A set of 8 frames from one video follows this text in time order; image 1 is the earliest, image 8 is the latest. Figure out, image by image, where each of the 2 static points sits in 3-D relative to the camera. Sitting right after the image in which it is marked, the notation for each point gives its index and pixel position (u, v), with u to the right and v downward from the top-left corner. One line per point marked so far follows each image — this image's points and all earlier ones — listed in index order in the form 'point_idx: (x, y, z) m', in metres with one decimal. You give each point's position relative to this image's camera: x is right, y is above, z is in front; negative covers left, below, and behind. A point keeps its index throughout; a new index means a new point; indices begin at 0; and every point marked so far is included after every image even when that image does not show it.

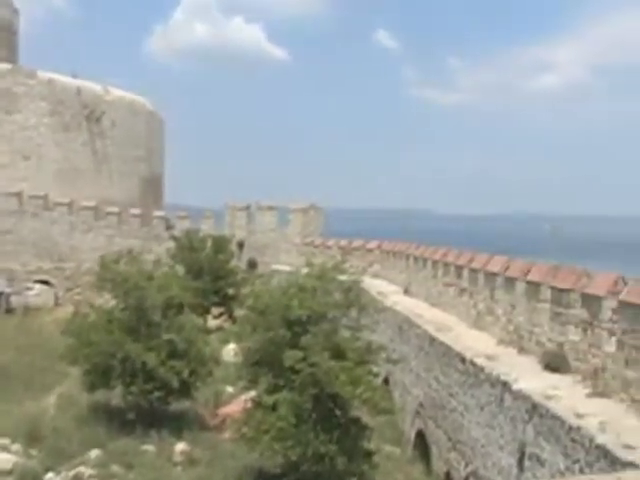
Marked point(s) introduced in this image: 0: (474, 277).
0: (+1.7, -0.4, +12.5) m
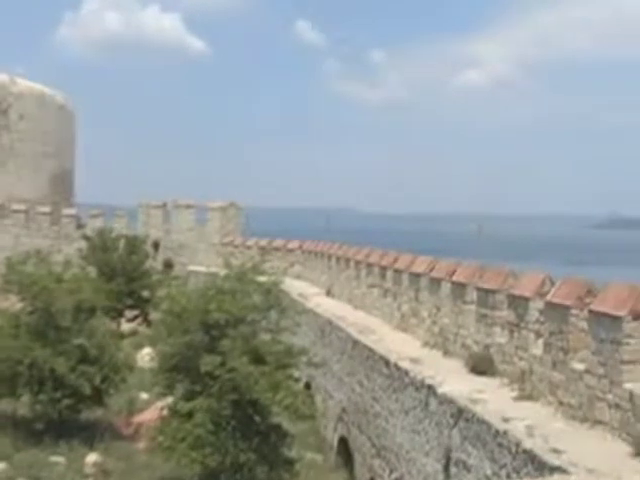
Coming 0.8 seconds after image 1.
0: (+0.8, -0.4, +12.3) m
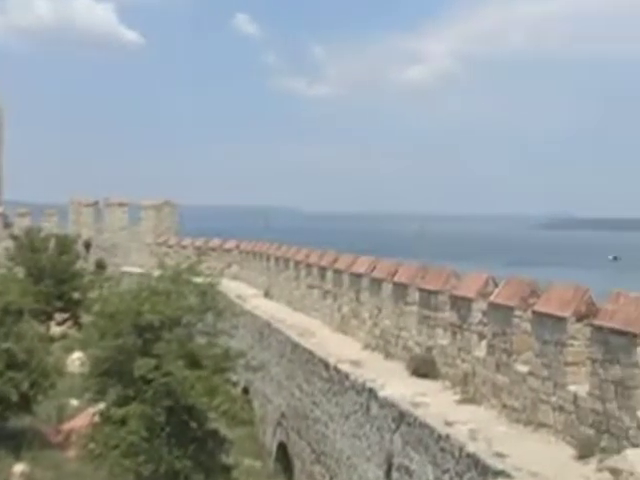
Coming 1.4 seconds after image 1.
0: (+0.2, -0.4, +12.1) m
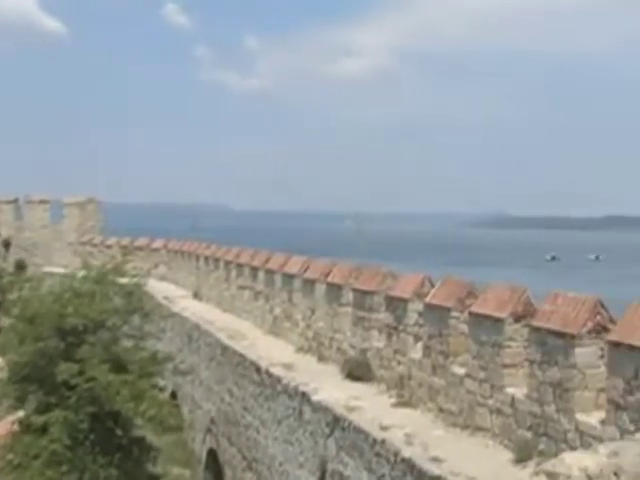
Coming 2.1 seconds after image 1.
0: (-0.5, -0.4, +11.8) m
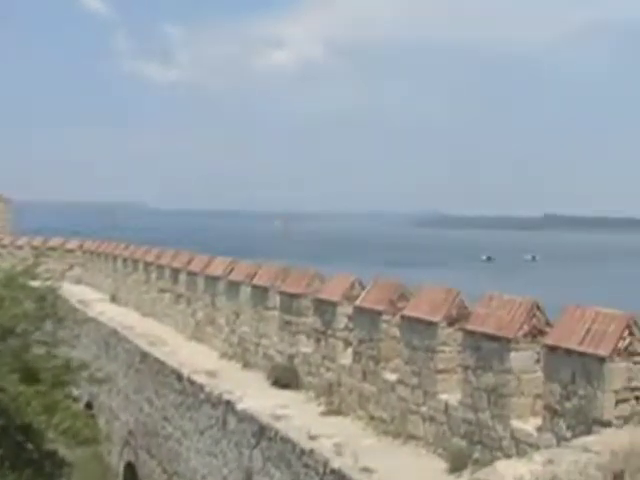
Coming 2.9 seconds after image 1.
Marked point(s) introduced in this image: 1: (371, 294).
0: (-1.3, -0.4, +11.4) m
1: (+0.4, -0.4, +8.1) m
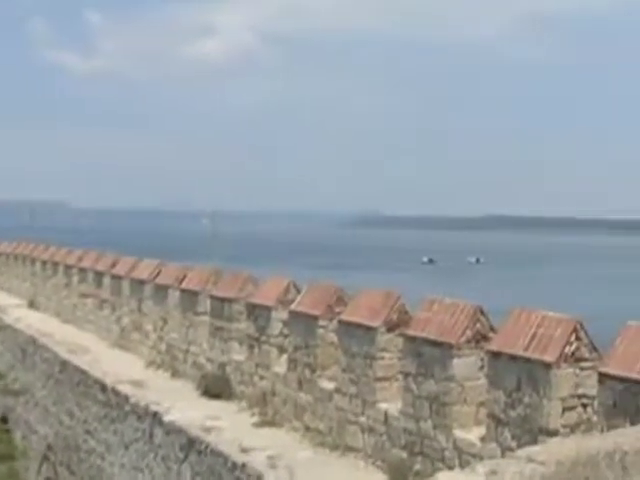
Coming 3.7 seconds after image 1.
0: (-1.9, -0.4, +10.9) m
1: (-0.1, -0.4, +7.7) m
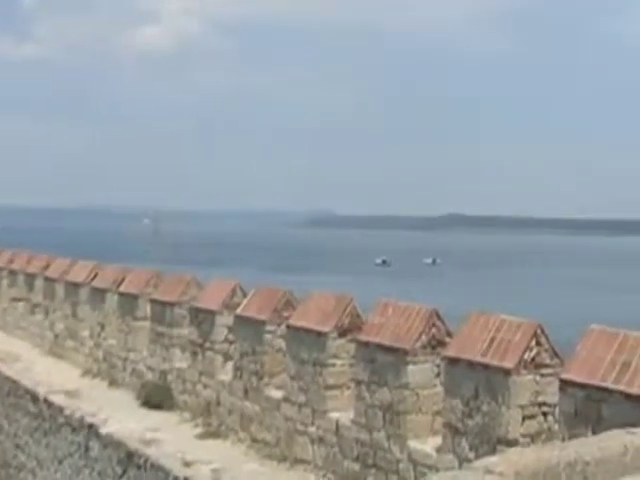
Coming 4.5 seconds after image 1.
0: (-2.3, -0.4, +10.4) m
1: (-0.4, -0.4, +7.3) m
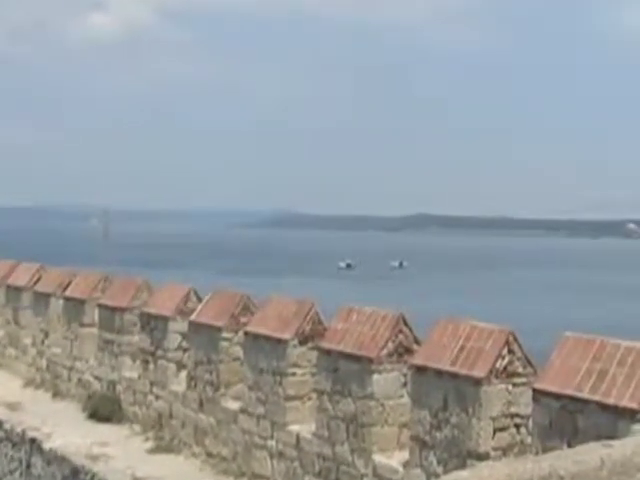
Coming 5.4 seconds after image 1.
0: (-2.7, -0.4, +9.9) m
1: (-0.7, -0.4, +6.9) m
